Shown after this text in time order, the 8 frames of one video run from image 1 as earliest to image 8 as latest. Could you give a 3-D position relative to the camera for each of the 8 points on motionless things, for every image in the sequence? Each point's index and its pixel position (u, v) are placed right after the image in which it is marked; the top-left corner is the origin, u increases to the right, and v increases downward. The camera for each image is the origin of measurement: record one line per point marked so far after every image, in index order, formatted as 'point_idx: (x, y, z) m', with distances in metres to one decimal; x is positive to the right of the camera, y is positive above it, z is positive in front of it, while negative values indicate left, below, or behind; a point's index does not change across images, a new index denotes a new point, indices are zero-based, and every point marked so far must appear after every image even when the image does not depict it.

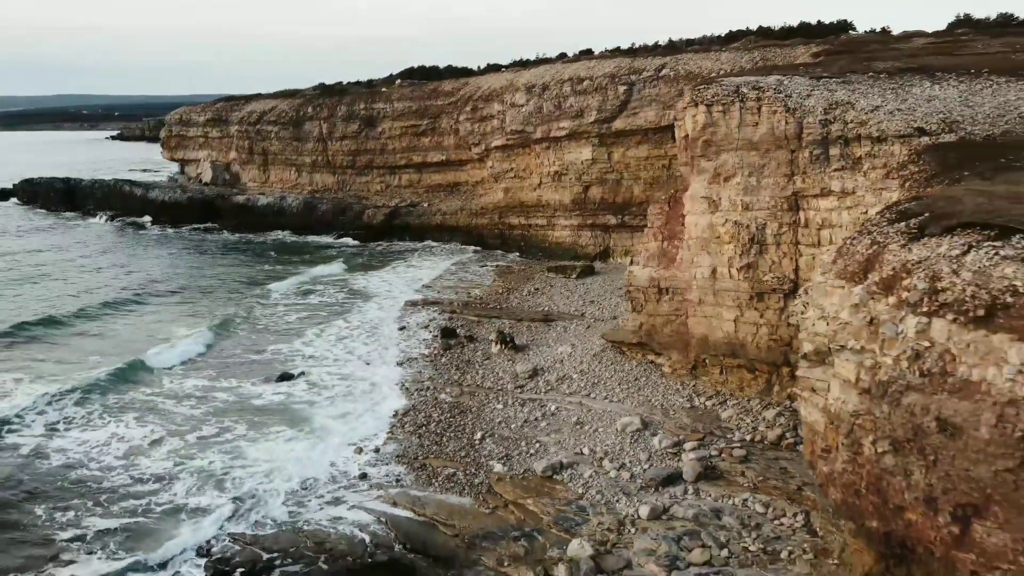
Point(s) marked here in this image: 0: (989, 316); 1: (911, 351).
0: (+2.5, -0.1, +4.9) m
1: (+2.2, -0.4, +5.3) m
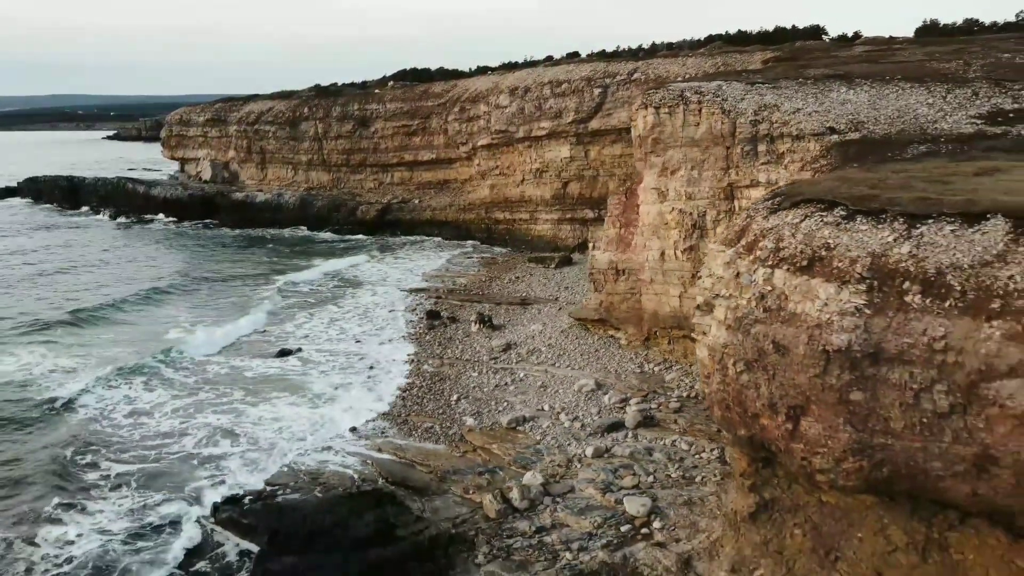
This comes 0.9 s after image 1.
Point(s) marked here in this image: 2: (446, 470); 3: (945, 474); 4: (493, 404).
0: (+2.1, +0.2, +6.6) m
1: (+1.8, -0.1, +7.0) m
2: (-0.8, -2.1, +11.0) m
3: (+2.7, -1.2, +5.9) m
4: (-0.3, -1.6, +13.5) m
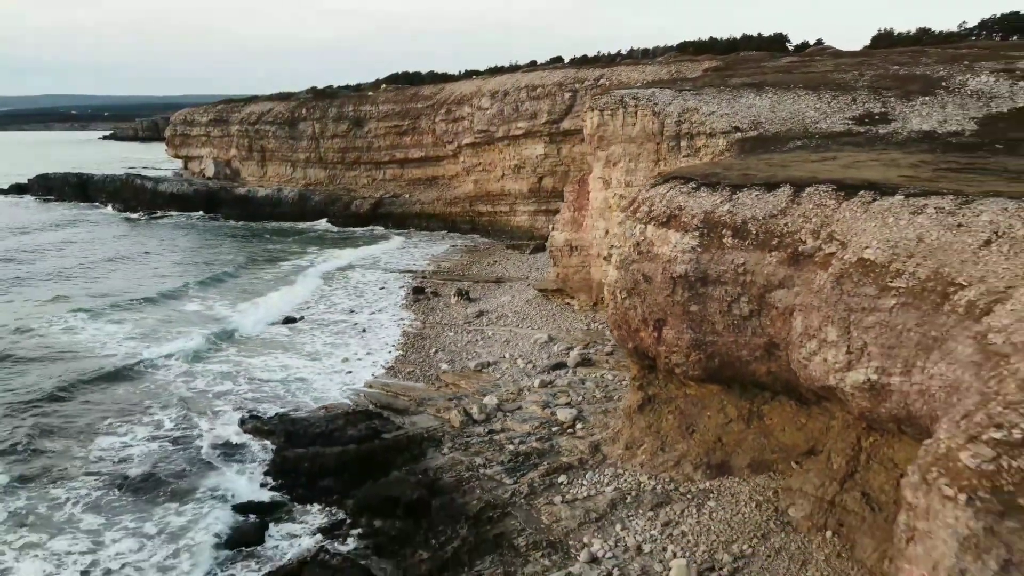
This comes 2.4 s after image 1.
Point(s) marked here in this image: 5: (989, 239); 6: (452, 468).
0: (+1.6, +0.7, +9.5) m
1: (+1.3, +0.4, +9.9) m
2: (-1.3, -1.6, +13.9) m
3: (+2.2, -0.7, +8.8) m
4: (-0.8, -1.1, +16.3) m
5: (+3.3, +0.3, +6.5) m
6: (-0.7, -2.1, +11.0) m
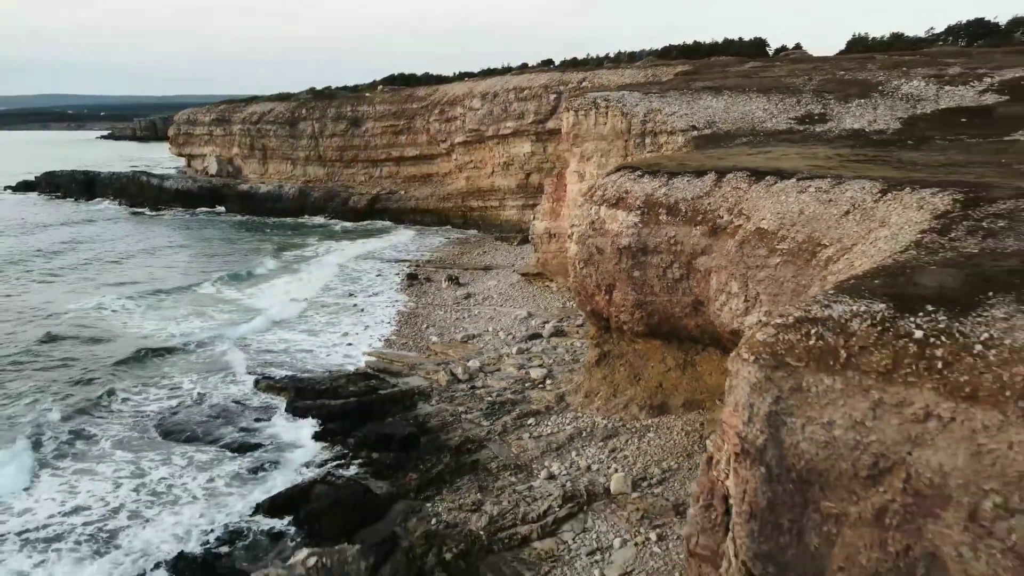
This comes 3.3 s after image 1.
0: (+1.3, +1.0, +11.4) m
1: (+1.0, +0.8, +11.8) m
2: (-1.6, -1.2, +15.8) m
3: (+1.9, -0.3, +10.7) m
4: (-1.1, -0.8, +18.2) m
5: (+3.0, +0.7, +8.4) m
6: (-1.0, -1.7, +12.9) m
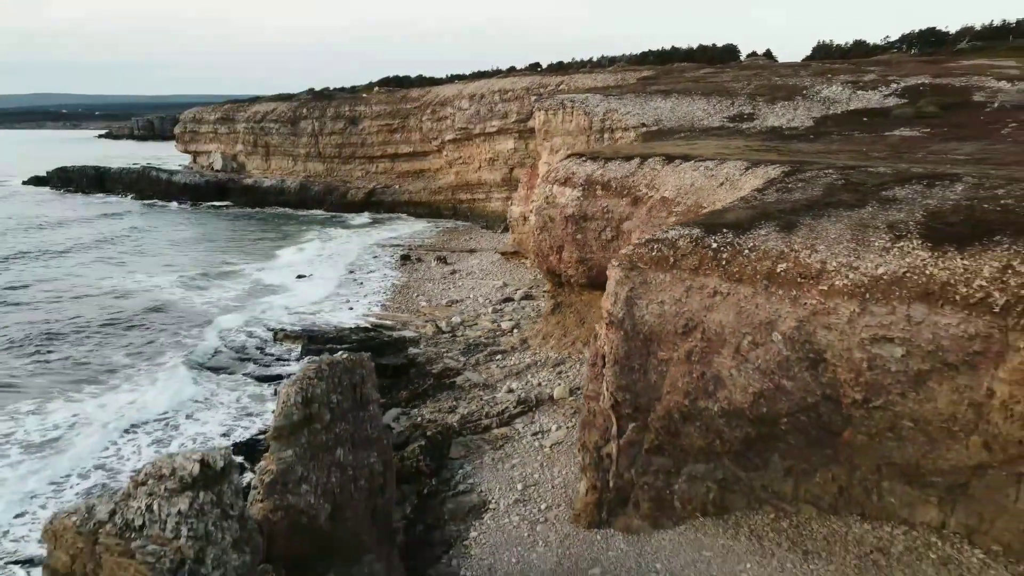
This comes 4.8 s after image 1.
0: (+0.9, +1.6, +14.5) m
1: (+0.6, +1.4, +14.9) m
2: (-2.1, -0.6, +18.8) m
3: (+1.5, +0.3, +13.8) m
4: (-1.6, -0.2, +21.3) m
5: (+2.6, +1.3, +11.5) m
6: (-1.5, -1.1, +15.9) m
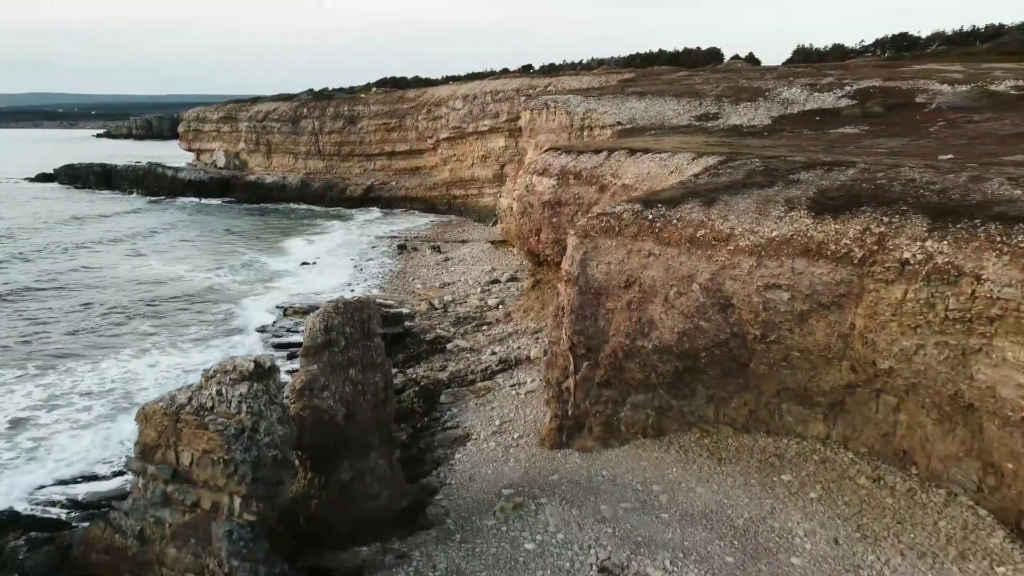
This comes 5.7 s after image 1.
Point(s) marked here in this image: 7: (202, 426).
0: (+0.6, +2.0, +16.5) m
1: (+0.3, +1.8, +16.9) m
2: (-2.4, -0.3, +20.8) m
3: (+1.2, +0.7, +15.7) m
4: (-1.9, +0.2, +23.3) m
5: (+2.3, +1.7, +13.5) m
6: (-1.8, -0.7, +17.9) m
7: (-2.4, -1.0, +7.2) m
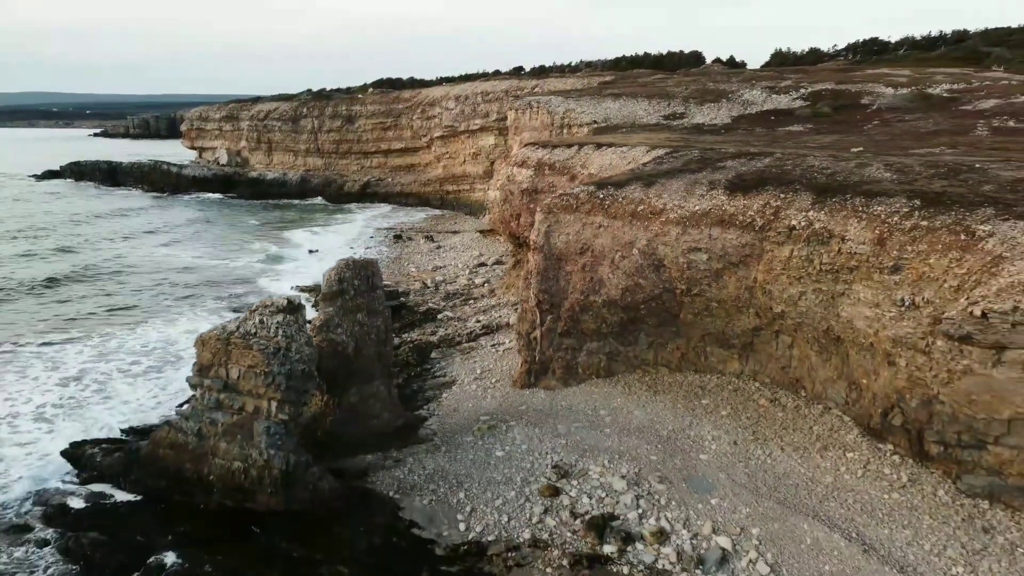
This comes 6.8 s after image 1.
0: (+0.2, +2.5, +18.8) m
1: (0.0, +2.2, +19.1) m
2: (-2.8, +0.2, +23.1) m
3: (+0.9, +1.1, +18.0) m
4: (-2.3, +0.6, +25.5) m
5: (+2.0, +2.1, +15.8) m
6: (-2.1, -0.3, +20.2) m
7: (-2.7, -0.6, +9.5) m
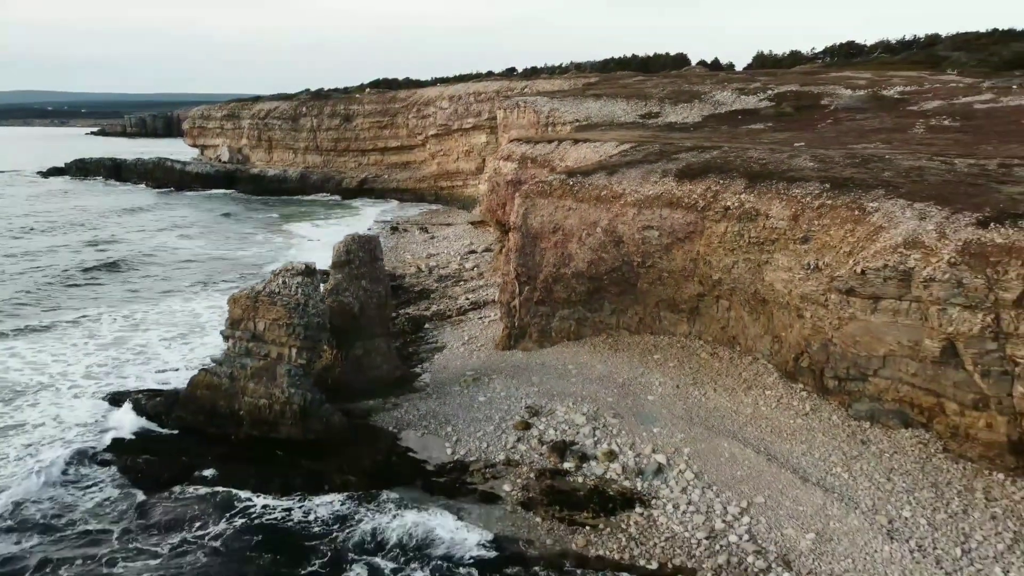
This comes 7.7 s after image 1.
0: (-0.1, +2.9, +20.8) m
1: (-0.3, +2.6, +21.1) m
2: (-3.1, +0.6, +25.1) m
3: (+0.6, +1.5, +20.0) m
4: (-2.7, +1.0, +27.5) m
5: (+1.7, +2.5, +17.8) m
6: (-2.4, +0.1, +22.2) m
7: (-2.9, -0.2, +11.4) m
